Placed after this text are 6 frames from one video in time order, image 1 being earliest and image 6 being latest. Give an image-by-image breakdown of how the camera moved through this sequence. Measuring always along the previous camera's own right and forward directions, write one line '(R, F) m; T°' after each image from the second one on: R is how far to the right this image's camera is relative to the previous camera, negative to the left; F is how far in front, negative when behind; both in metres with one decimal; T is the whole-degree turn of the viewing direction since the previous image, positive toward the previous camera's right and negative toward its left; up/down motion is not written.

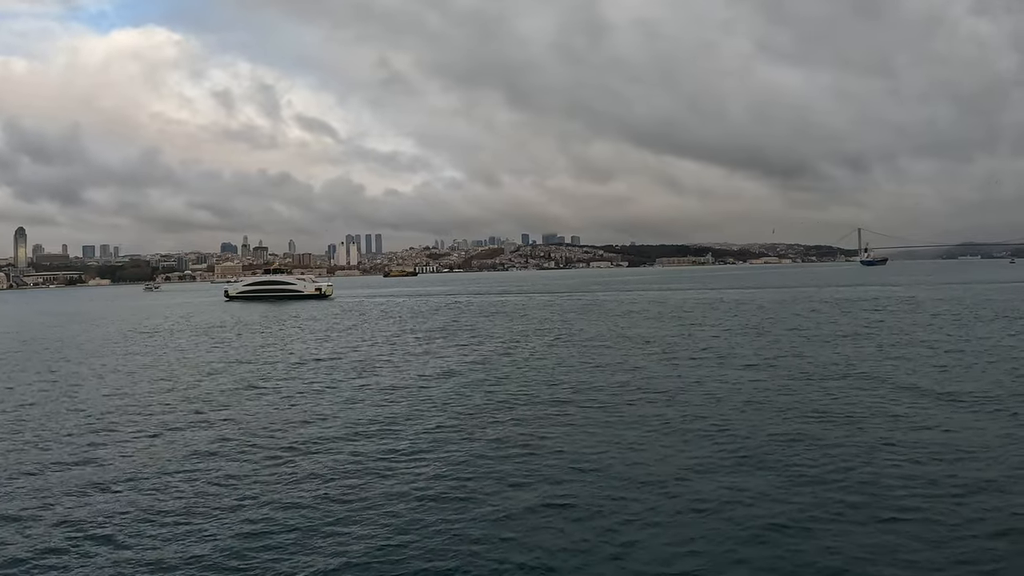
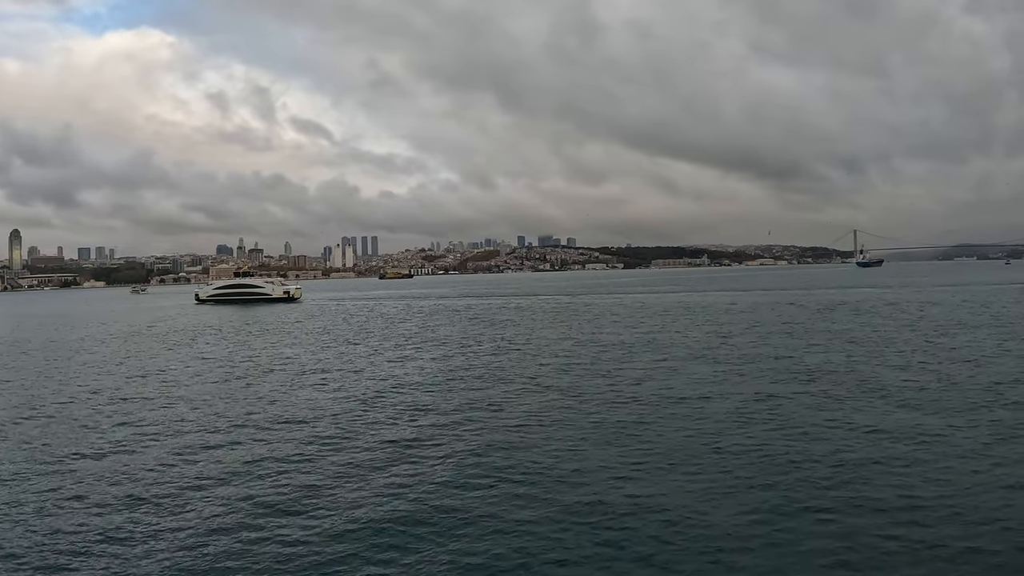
(+1.1, +1.2) m; 0°
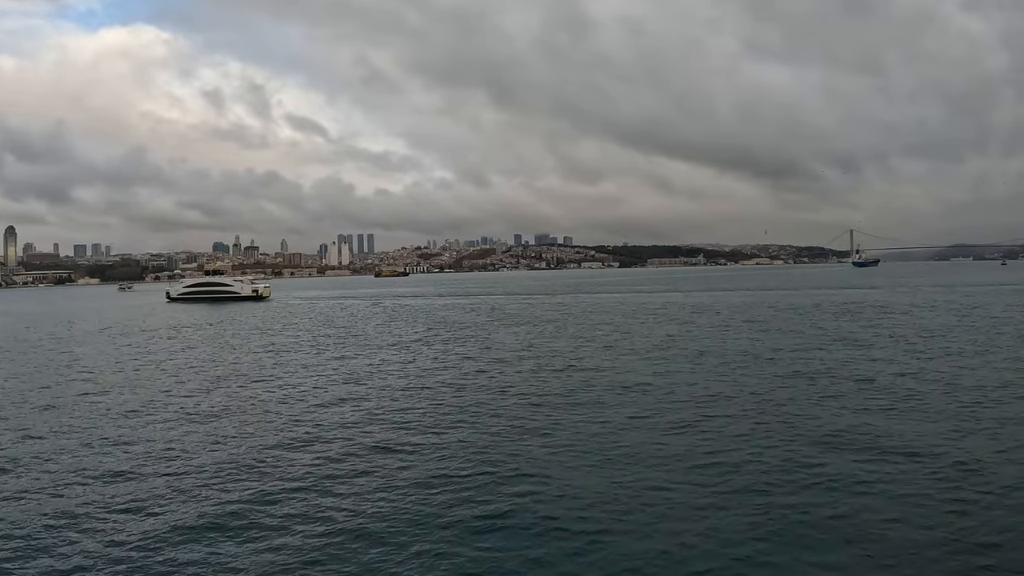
(+1.0, +1.2) m; 0°
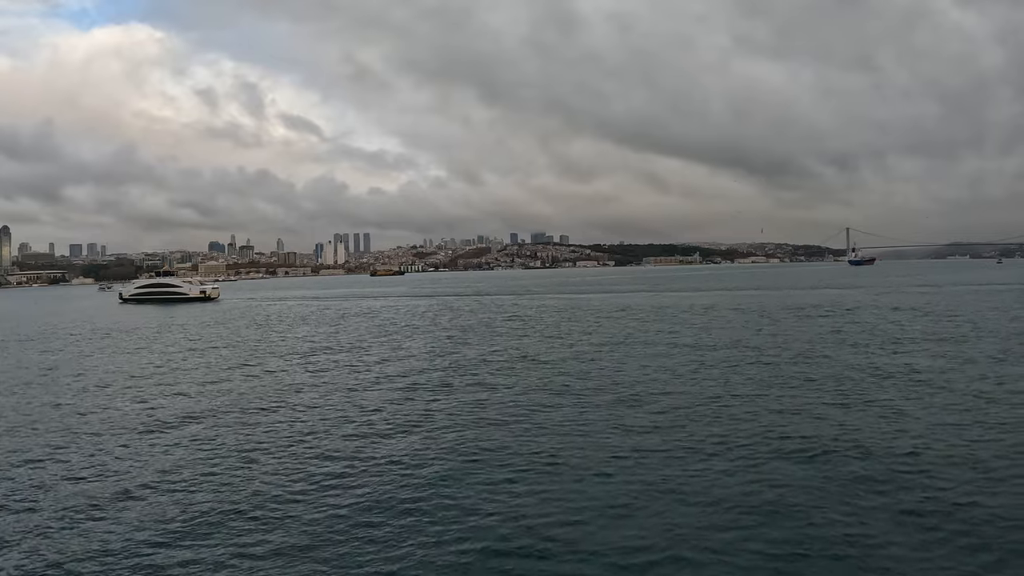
(+1.6, +2.0) m; 0°
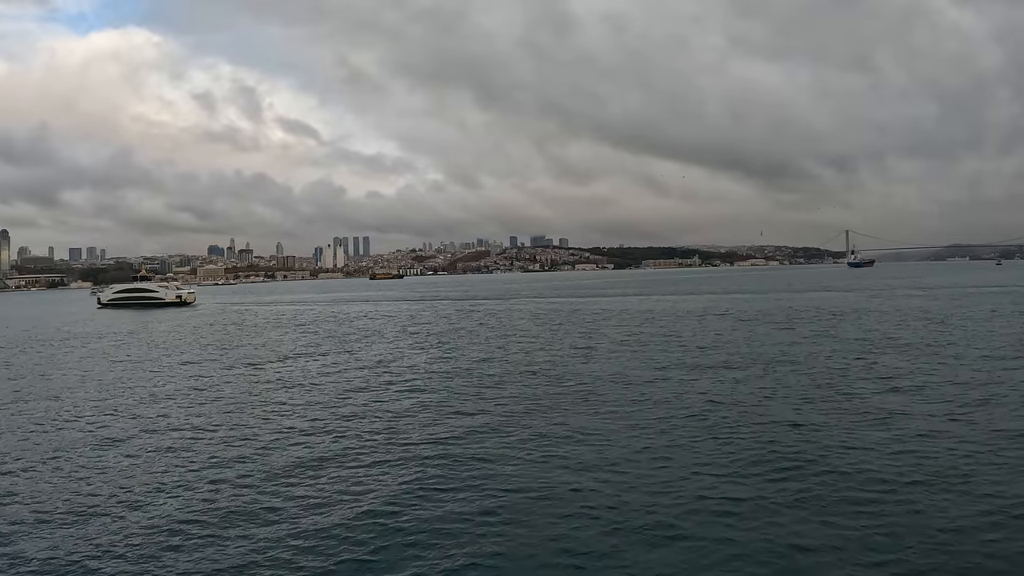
(+0.7, +1.0) m; 0°
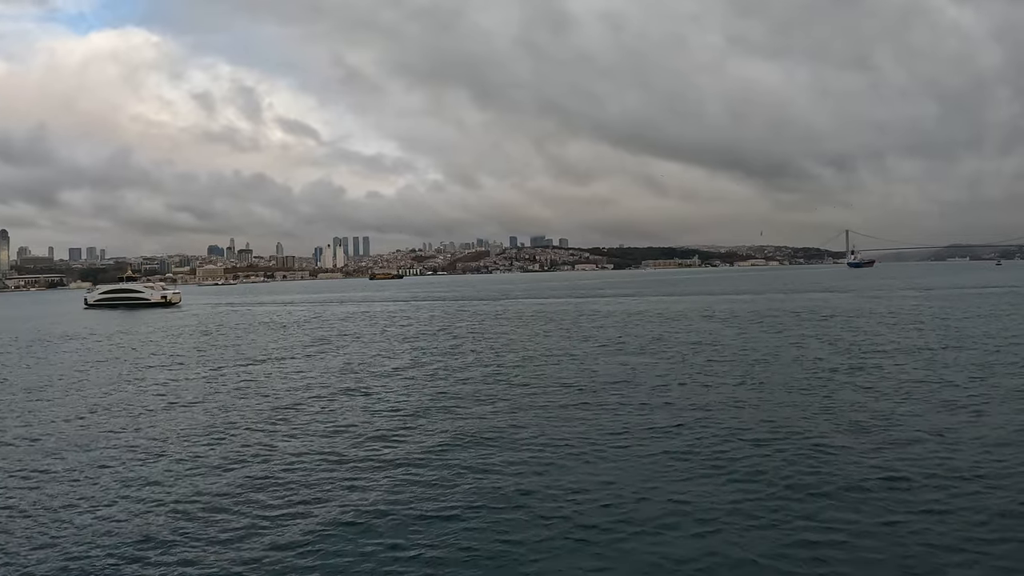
(+0.4, +0.6) m; 0°
